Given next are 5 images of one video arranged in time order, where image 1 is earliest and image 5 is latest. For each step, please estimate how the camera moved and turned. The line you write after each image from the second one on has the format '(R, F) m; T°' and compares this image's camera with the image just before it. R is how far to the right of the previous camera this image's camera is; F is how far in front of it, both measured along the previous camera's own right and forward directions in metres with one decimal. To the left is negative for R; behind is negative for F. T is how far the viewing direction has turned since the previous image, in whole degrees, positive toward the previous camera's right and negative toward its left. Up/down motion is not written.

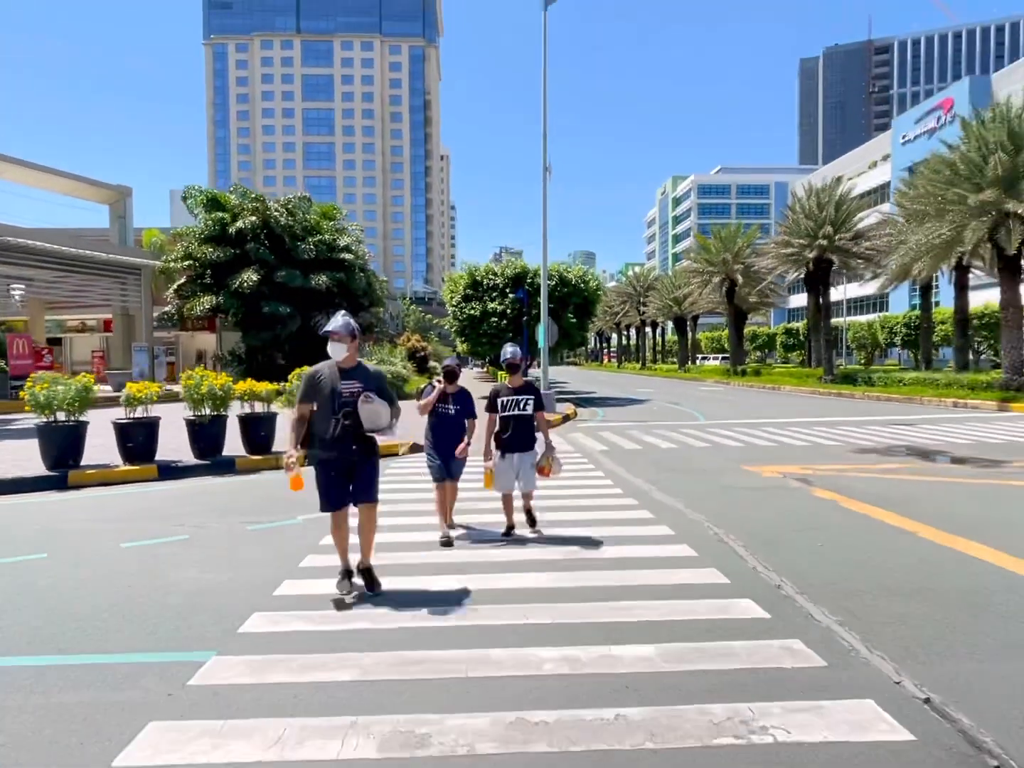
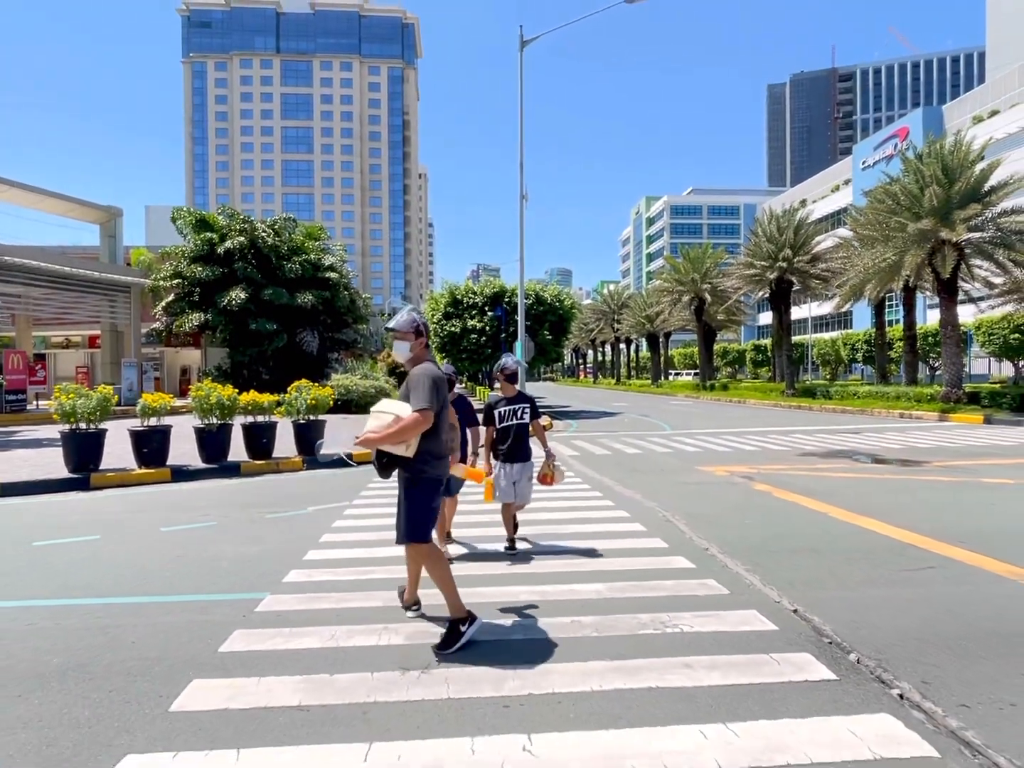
(-0.1, -1.3) m; +2°
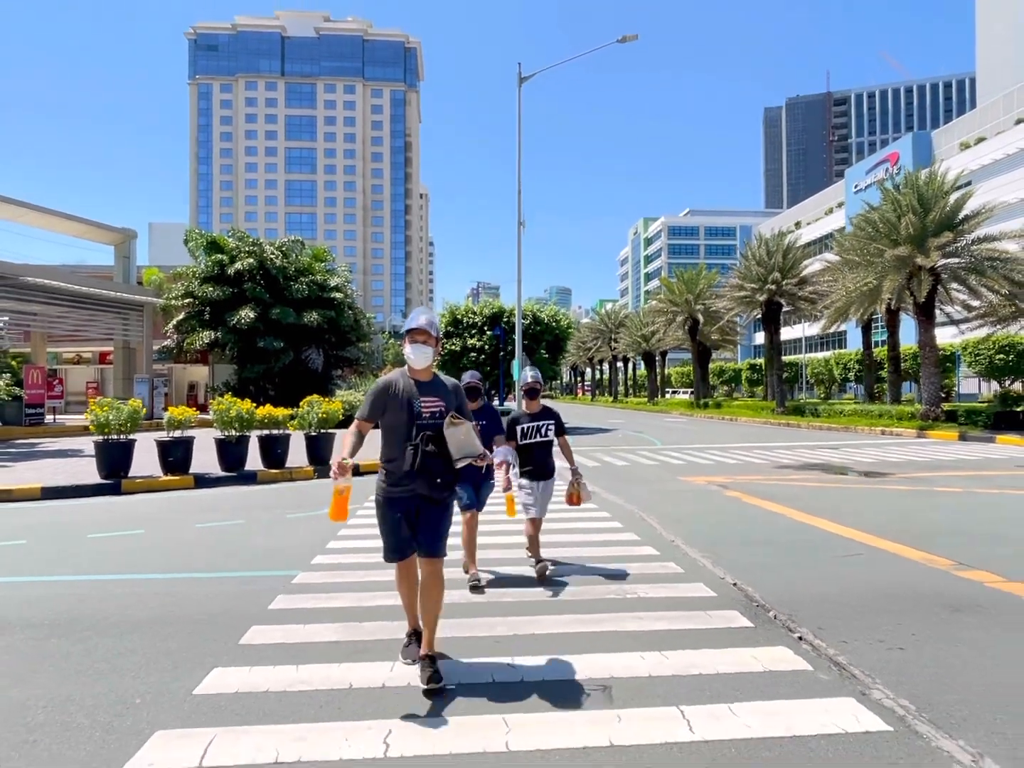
(+0.1, -1.1) m; 0°
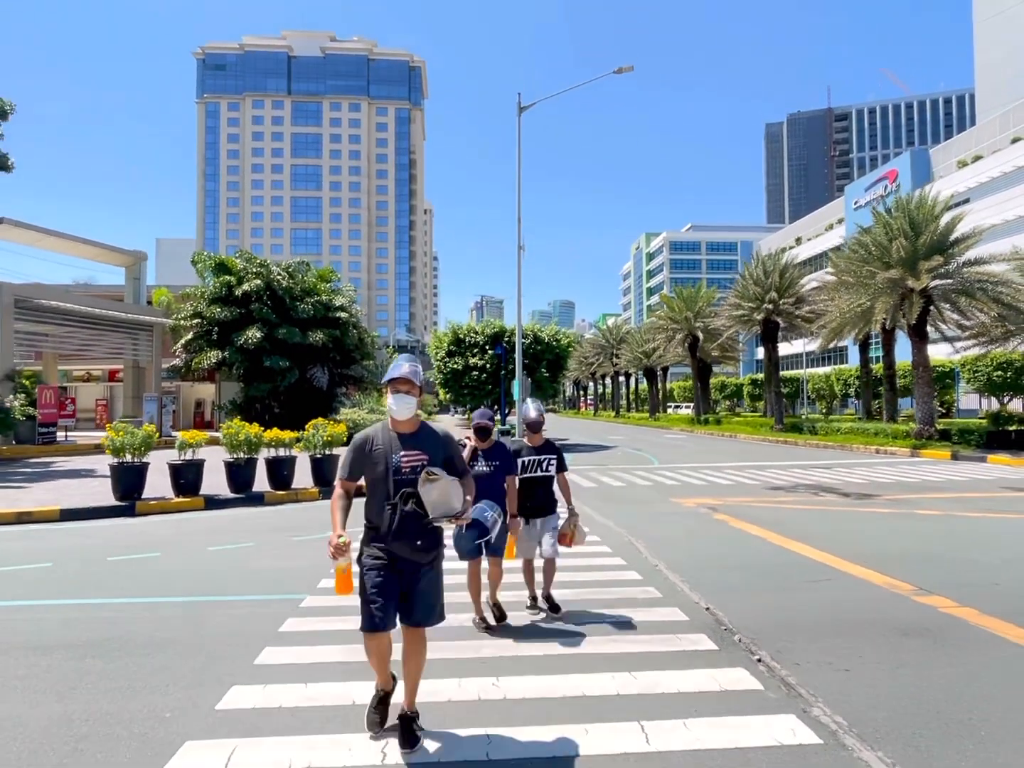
(+0.1, -0.5) m; 0°
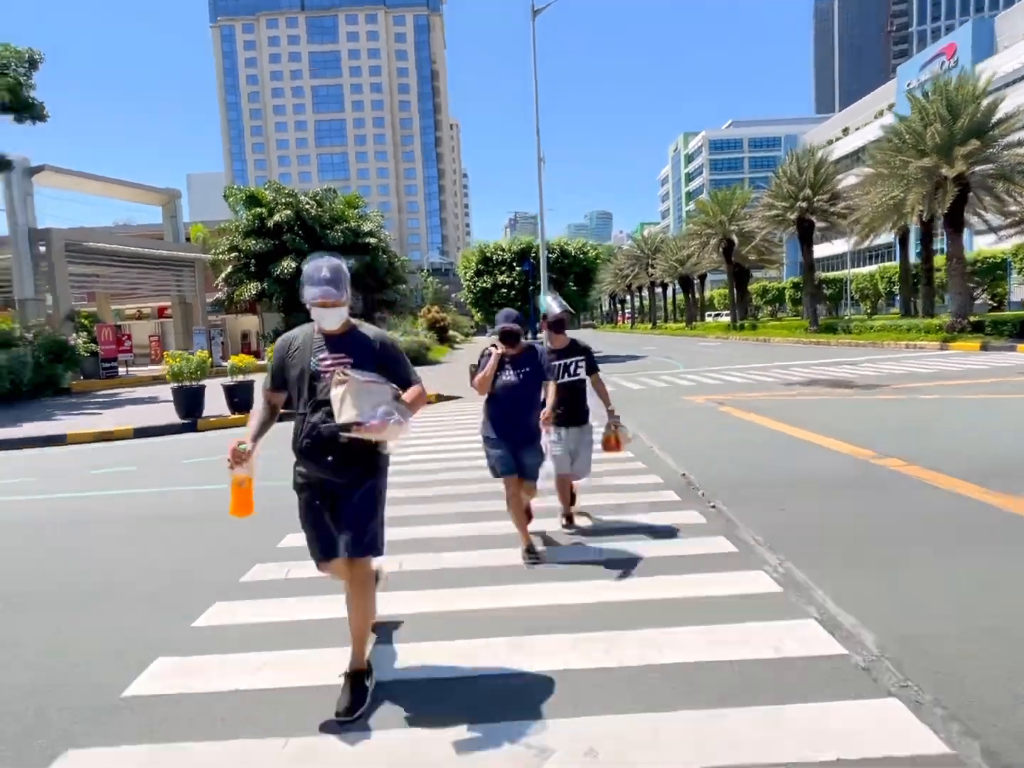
(+0.5, -0.7) m; -3°
